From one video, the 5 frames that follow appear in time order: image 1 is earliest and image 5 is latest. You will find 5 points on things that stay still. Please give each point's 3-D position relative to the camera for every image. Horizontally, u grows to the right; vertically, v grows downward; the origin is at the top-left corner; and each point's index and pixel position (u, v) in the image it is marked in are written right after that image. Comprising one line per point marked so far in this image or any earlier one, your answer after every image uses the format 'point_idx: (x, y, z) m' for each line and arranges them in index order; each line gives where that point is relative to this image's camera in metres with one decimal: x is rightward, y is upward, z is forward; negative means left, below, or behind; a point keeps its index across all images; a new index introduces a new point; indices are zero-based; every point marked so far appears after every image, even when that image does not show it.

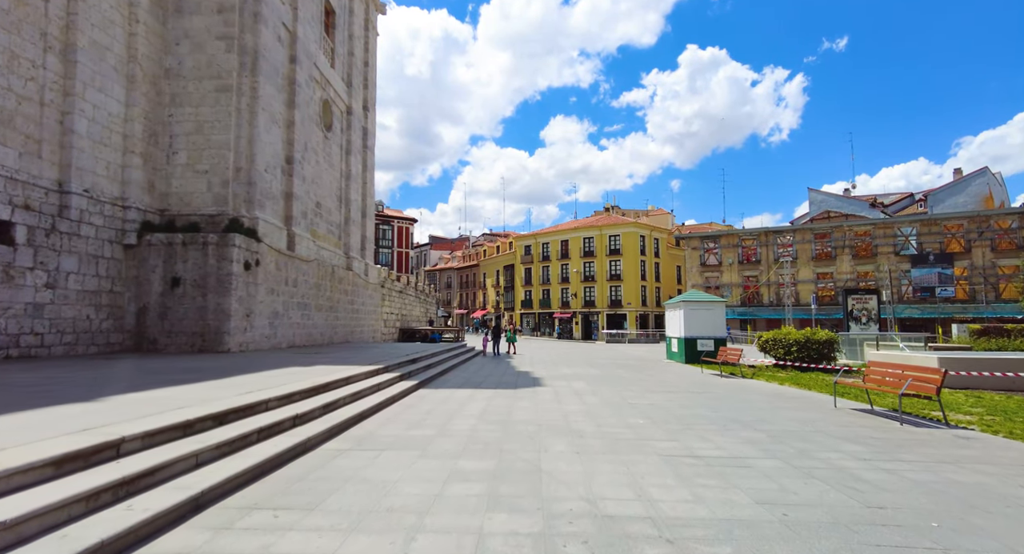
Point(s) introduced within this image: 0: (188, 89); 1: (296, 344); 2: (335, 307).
0: (-9.4, +5.4, +13.9) m
1: (-7.4, -2.3, +16.2) m
2: (-7.3, -1.2, +19.7) m
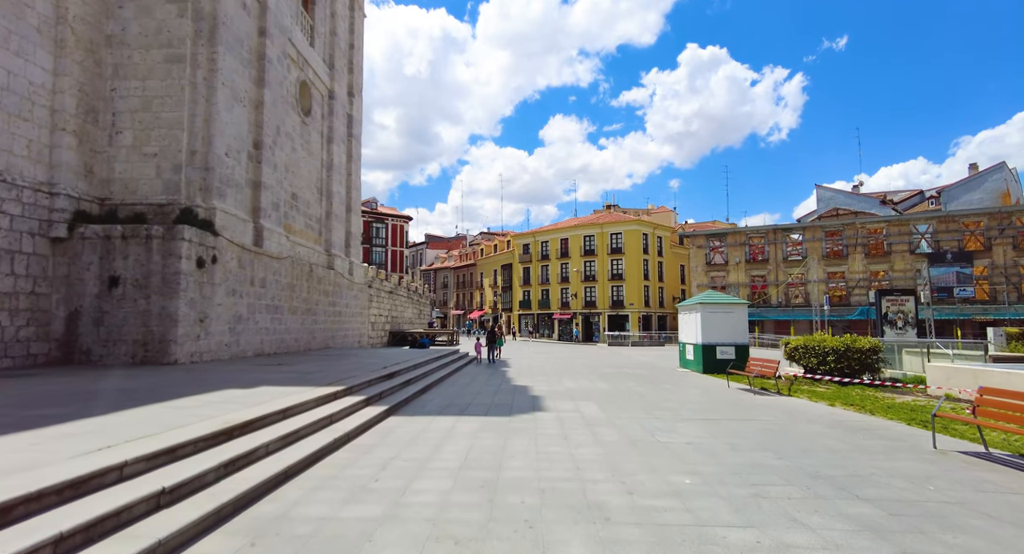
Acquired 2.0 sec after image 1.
0: (-9.5, +5.4, +12.0) m
1: (-7.5, -2.2, +14.4) m
2: (-7.4, -1.2, +17.9) m
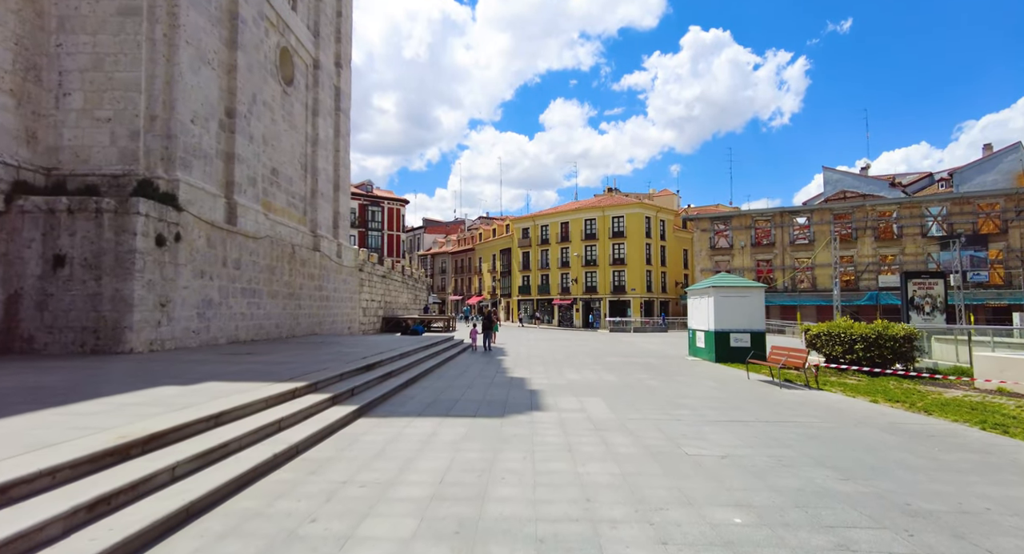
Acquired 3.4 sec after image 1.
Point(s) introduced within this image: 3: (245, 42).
0: (-9.5, +5.9, +10.6) m
1: (-7.5, -1.7, +13.2) m
2: (-7.5, -0.6, +16.7) m
3: (-7.8, +6.9, +14.1) m
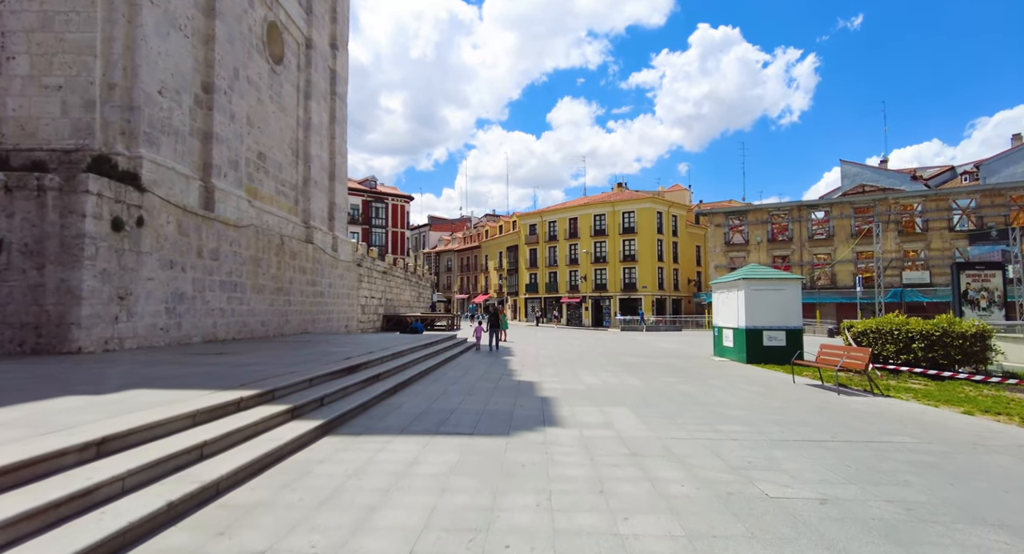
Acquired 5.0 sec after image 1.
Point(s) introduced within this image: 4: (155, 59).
0: (-9.4, +6.1, +9.4) m
1: (-7.4, -1.5, +11.9) m
2: (-7.3, -0.4, +15.4) m
3: (-7.6, +7.1, +12.8) m
4: (-7.6, +4.7, +10.2) m
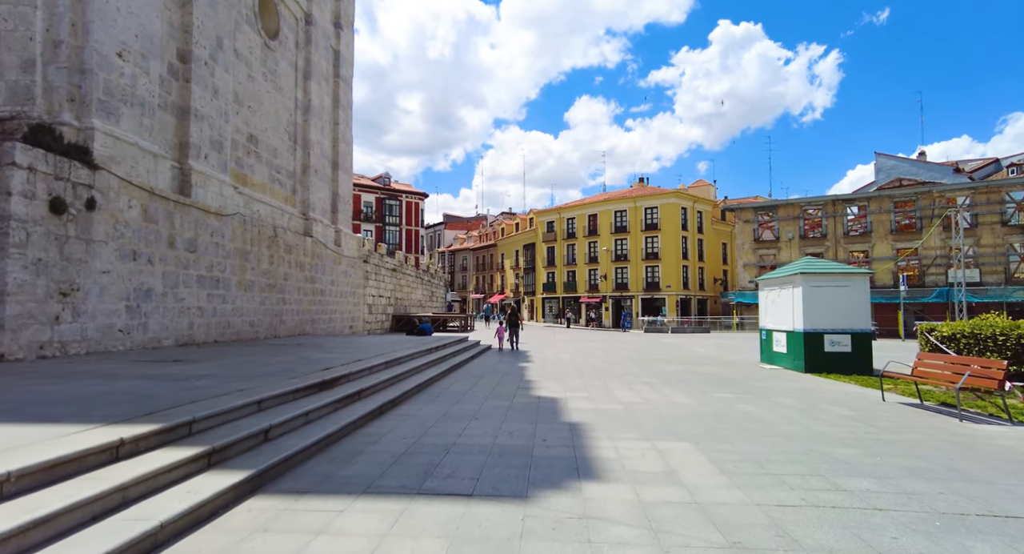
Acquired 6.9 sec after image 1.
0: (-9.1, +6.2, +8.0) m
1: (-7.0, -1.4, +10.5) m
2: (-6.7, -0.2, +13.9) m
3: (-7.2, +7.2, +11.3) m
4: (-7.3, +4.8, +8.7) m
